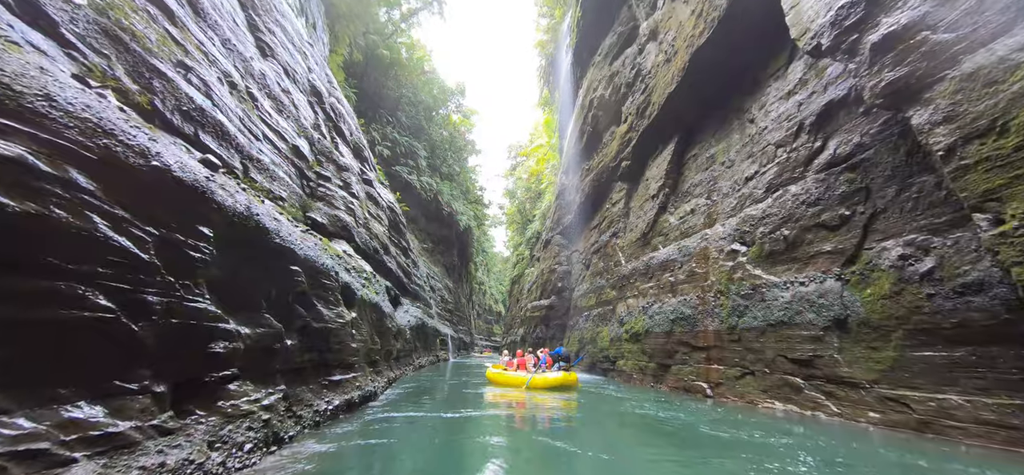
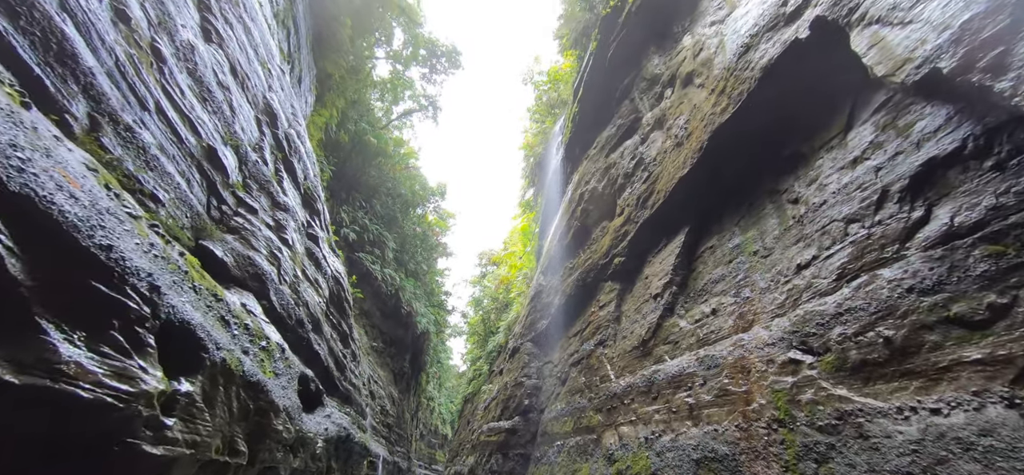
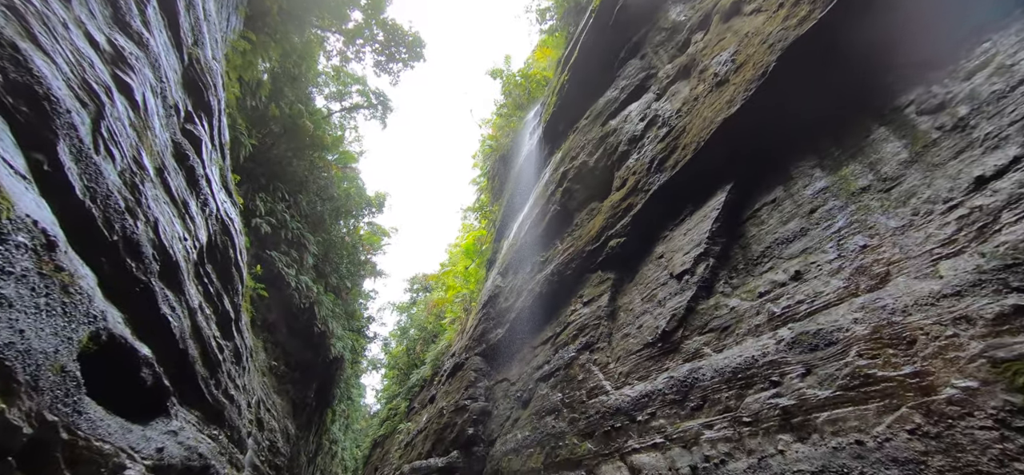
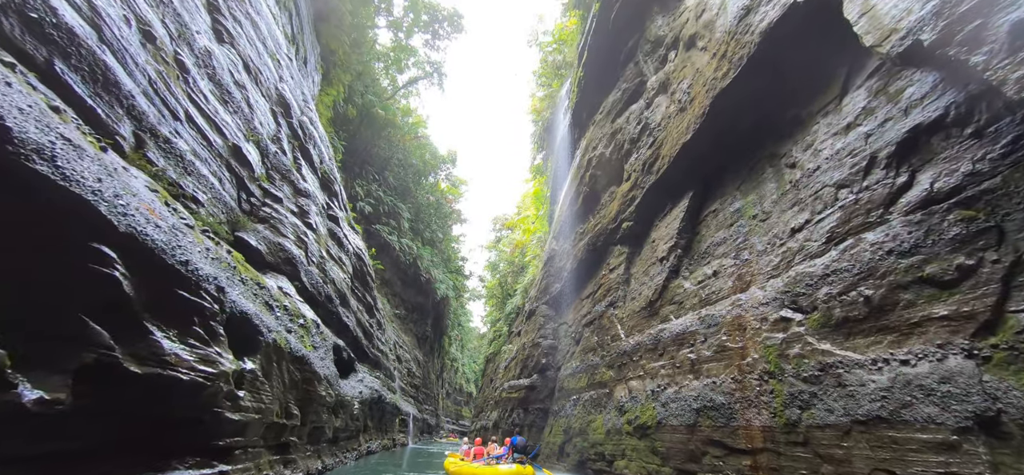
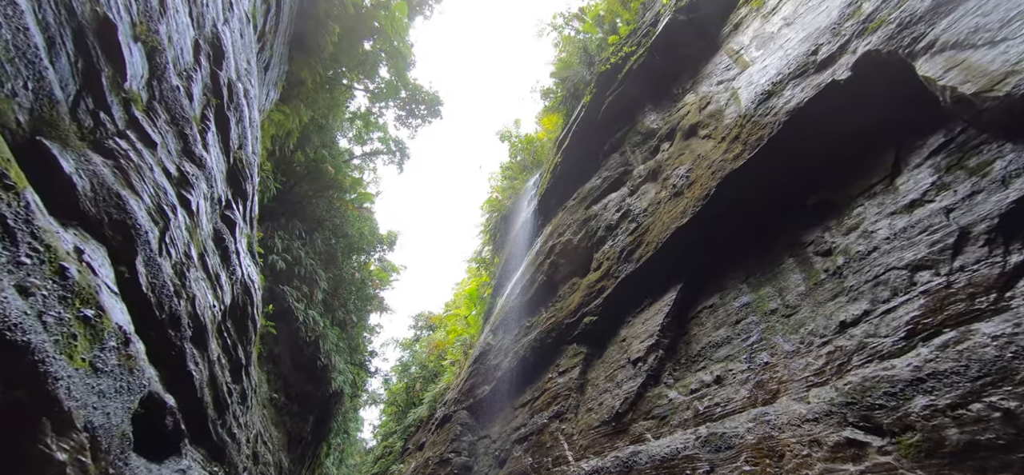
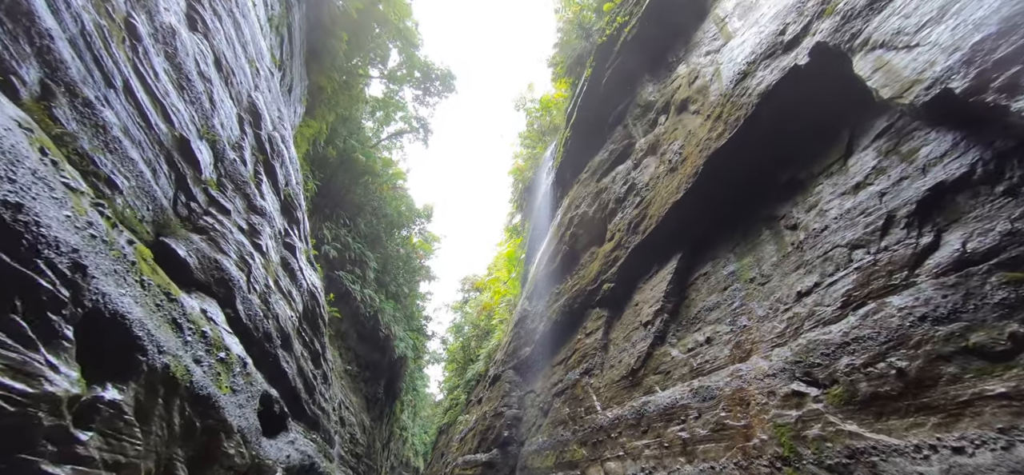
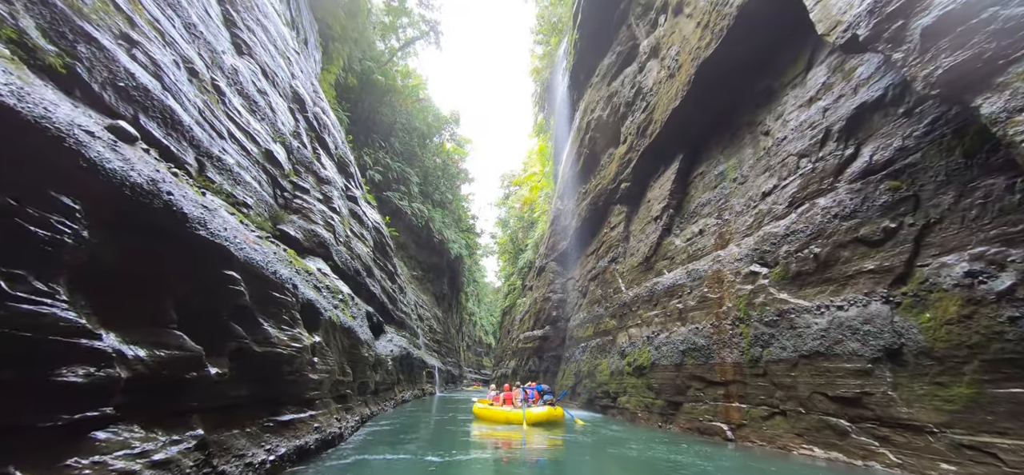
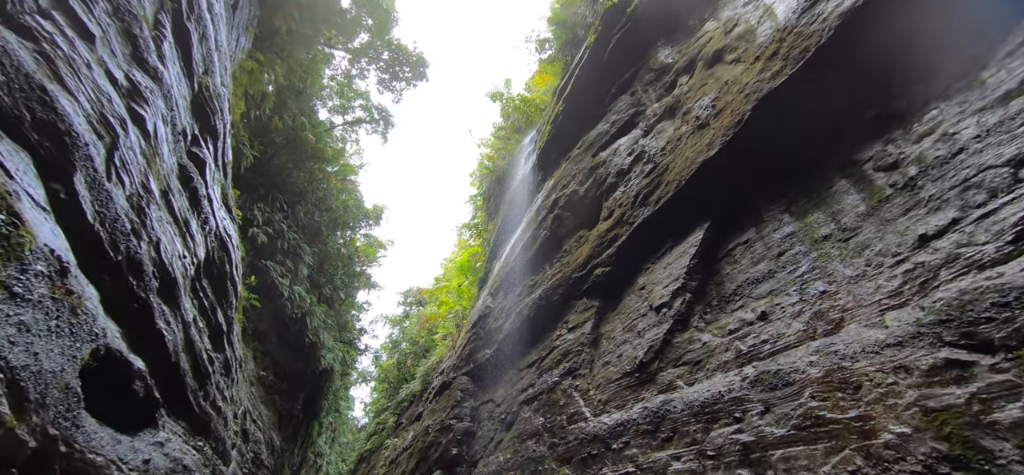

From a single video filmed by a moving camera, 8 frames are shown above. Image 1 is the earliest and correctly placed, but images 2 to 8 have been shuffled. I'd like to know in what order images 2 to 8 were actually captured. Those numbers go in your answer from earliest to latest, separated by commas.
7, 4, 2, 6, 5, 8, 3
